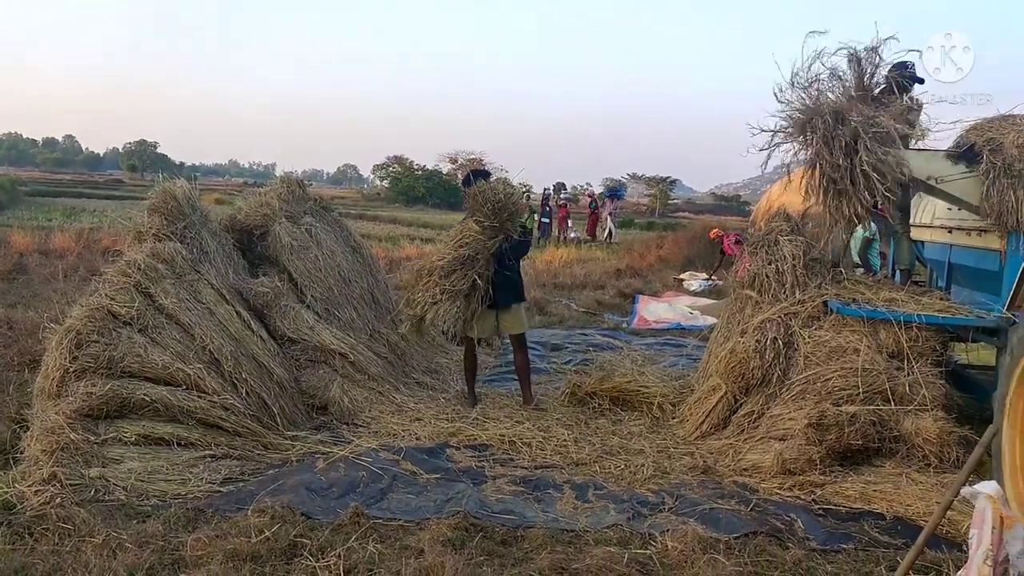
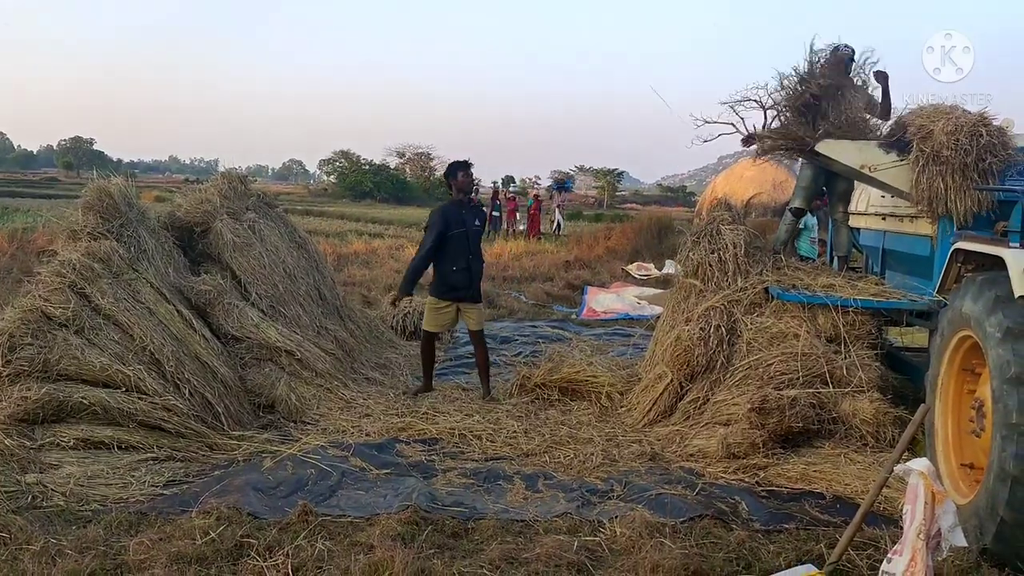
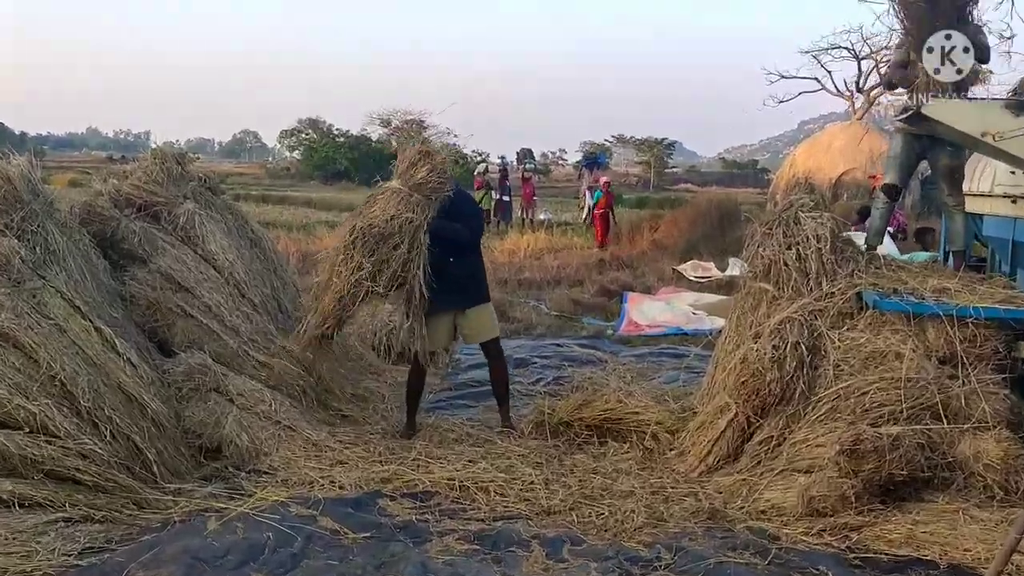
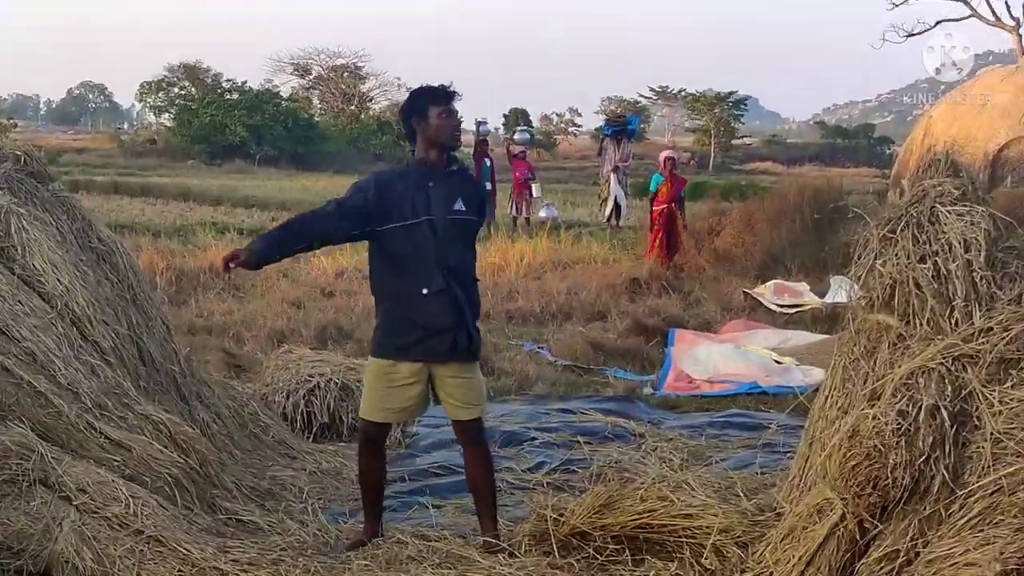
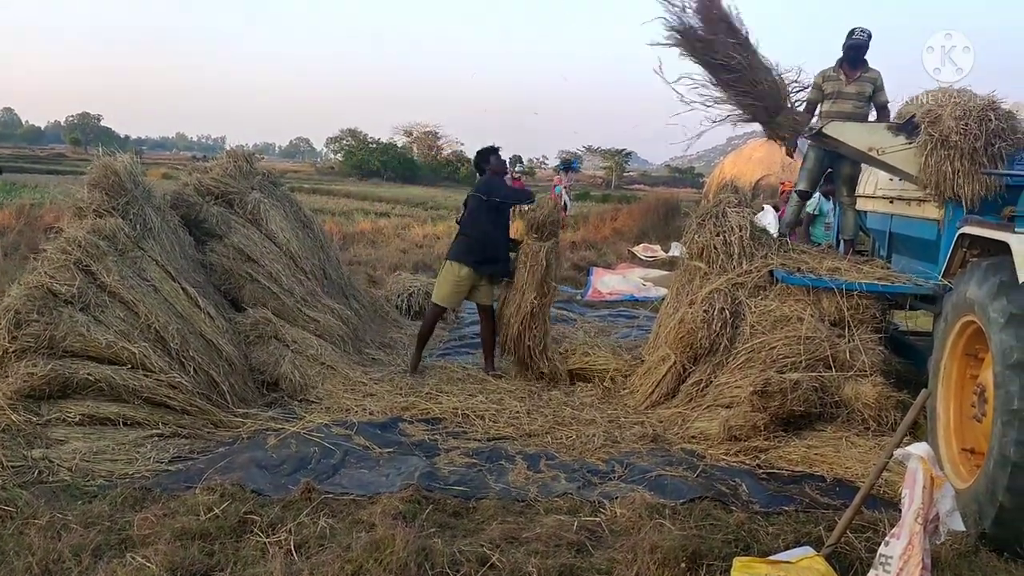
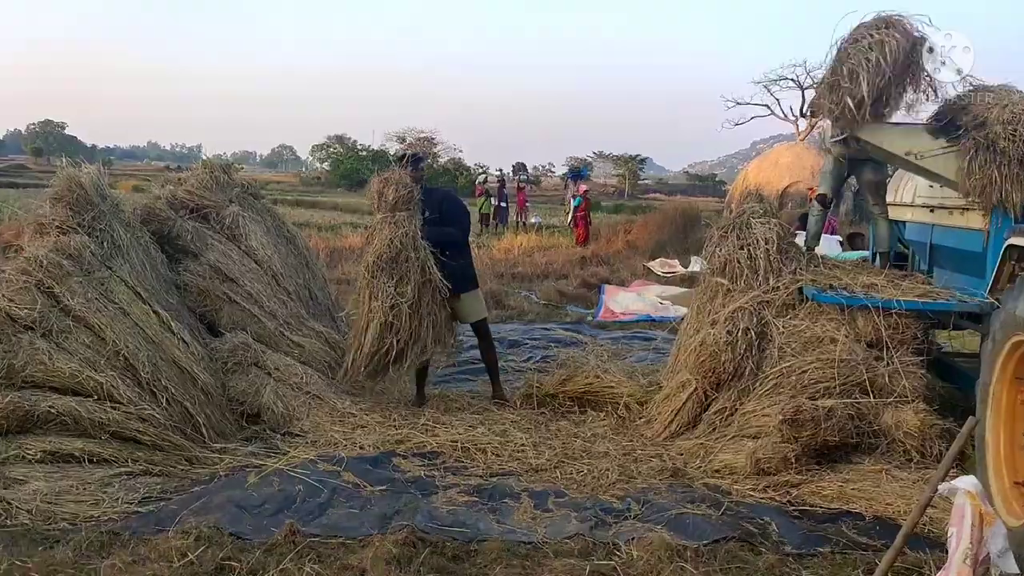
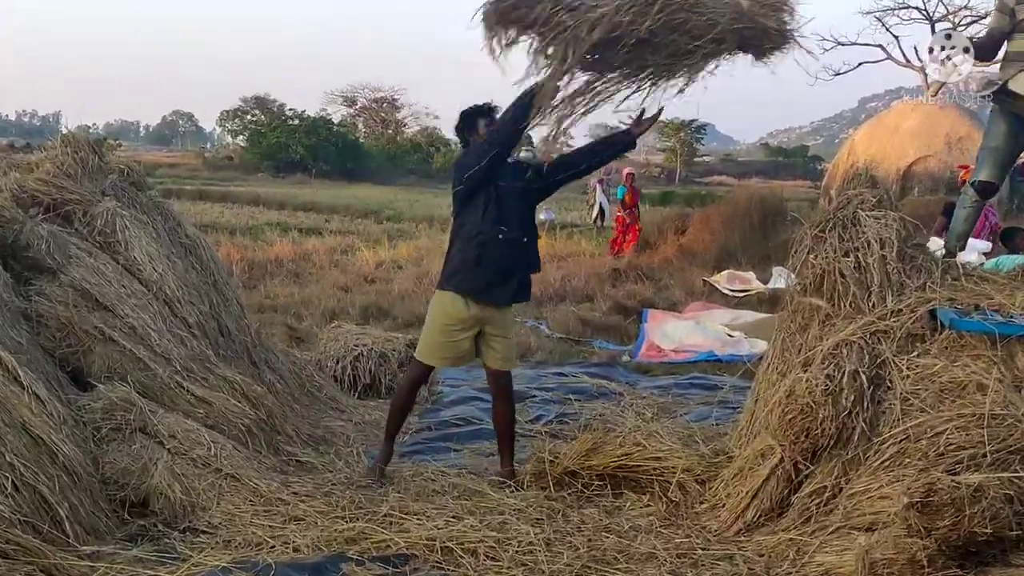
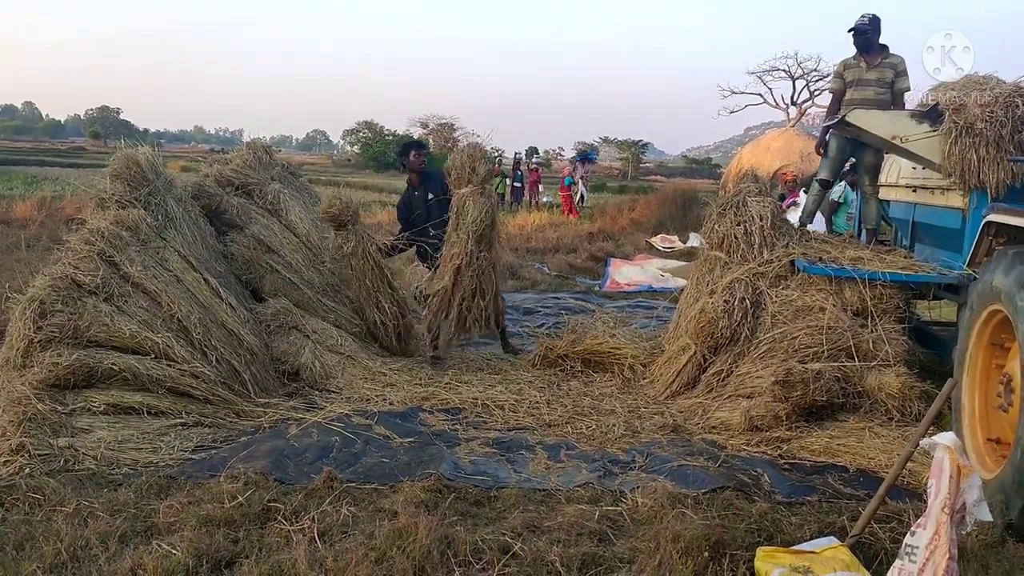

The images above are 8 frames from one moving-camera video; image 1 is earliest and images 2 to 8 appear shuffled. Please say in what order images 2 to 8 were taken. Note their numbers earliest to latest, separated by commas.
2, 8, 5, 6, 3, 7, 4
